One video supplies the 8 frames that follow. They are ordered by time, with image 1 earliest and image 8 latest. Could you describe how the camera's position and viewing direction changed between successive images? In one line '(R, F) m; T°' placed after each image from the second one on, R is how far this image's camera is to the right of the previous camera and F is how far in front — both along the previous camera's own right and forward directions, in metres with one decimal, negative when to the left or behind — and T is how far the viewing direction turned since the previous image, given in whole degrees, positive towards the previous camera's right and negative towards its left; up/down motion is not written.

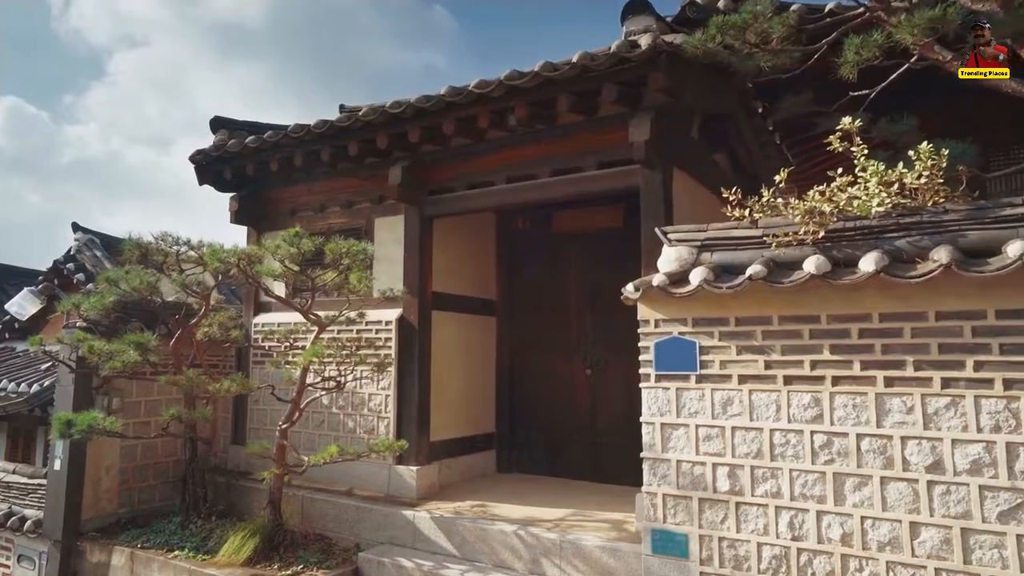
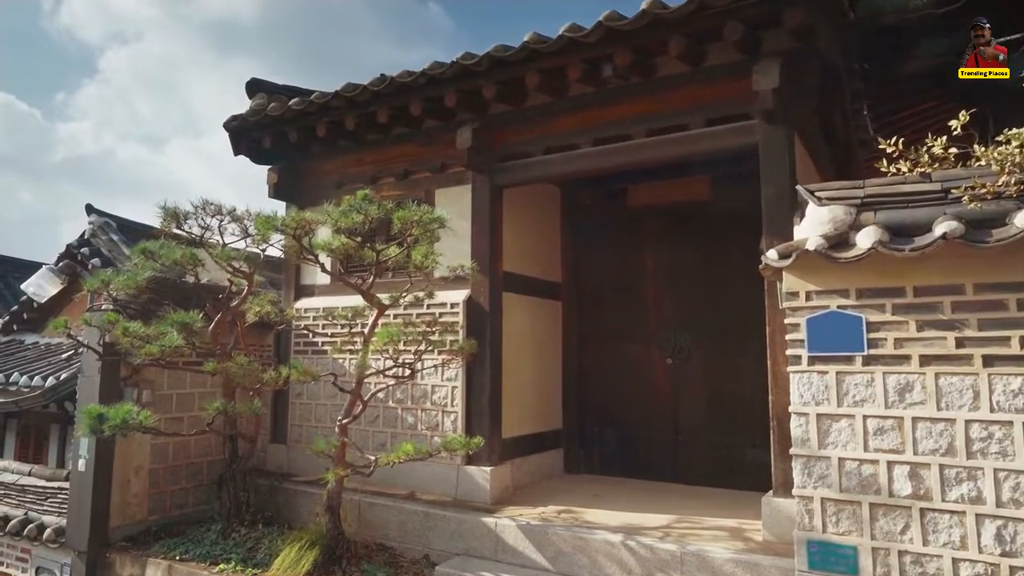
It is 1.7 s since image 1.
(-0.7, +0.7) m; 0°
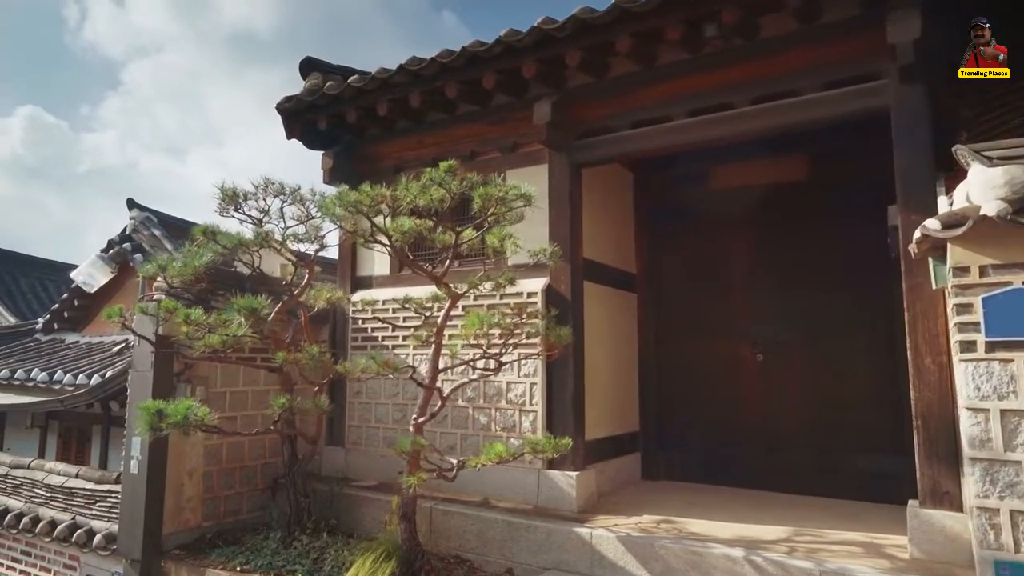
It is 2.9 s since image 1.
(-0.5, +0.4) m; -2°
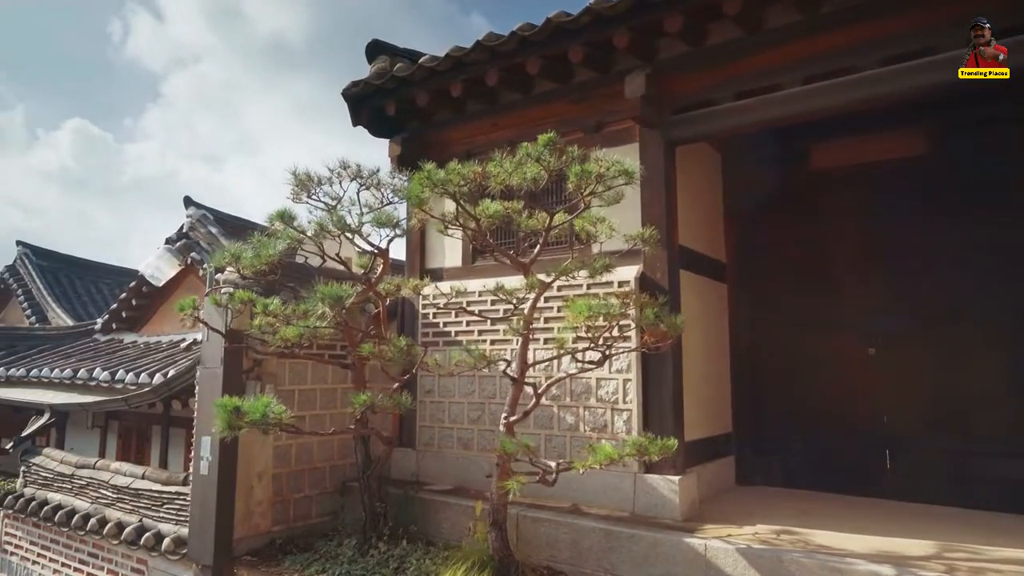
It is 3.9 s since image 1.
(-0.4, +0.3) m; -3°
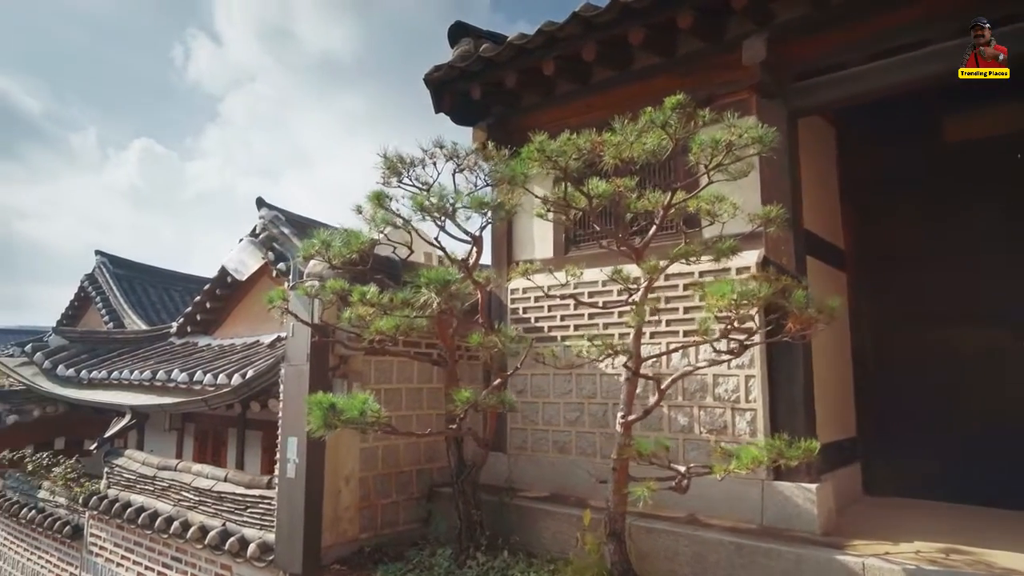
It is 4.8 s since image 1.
(-0.4, +0.3) m; -4°
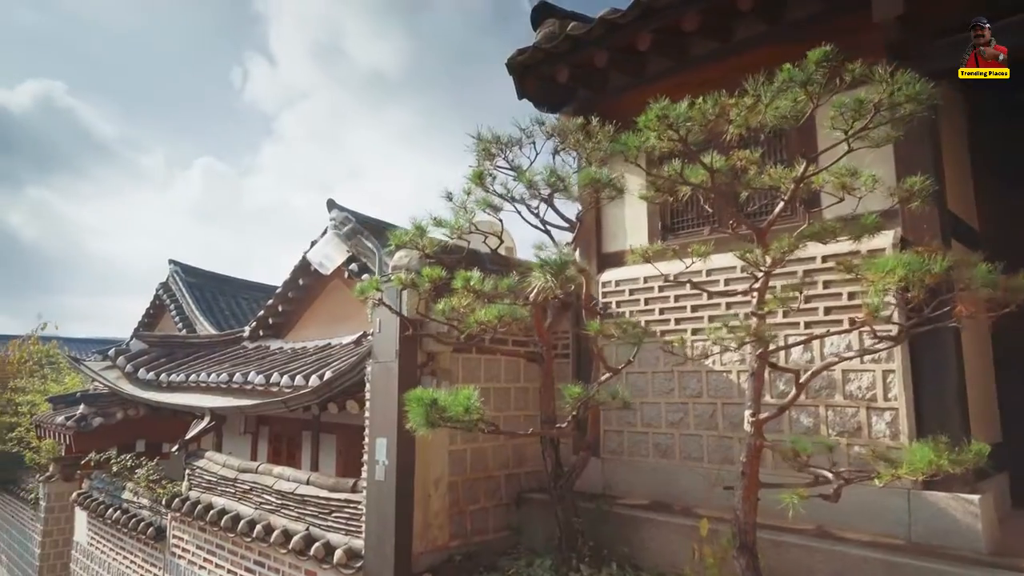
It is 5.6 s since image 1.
(-0.3, +0.3) m; -5°
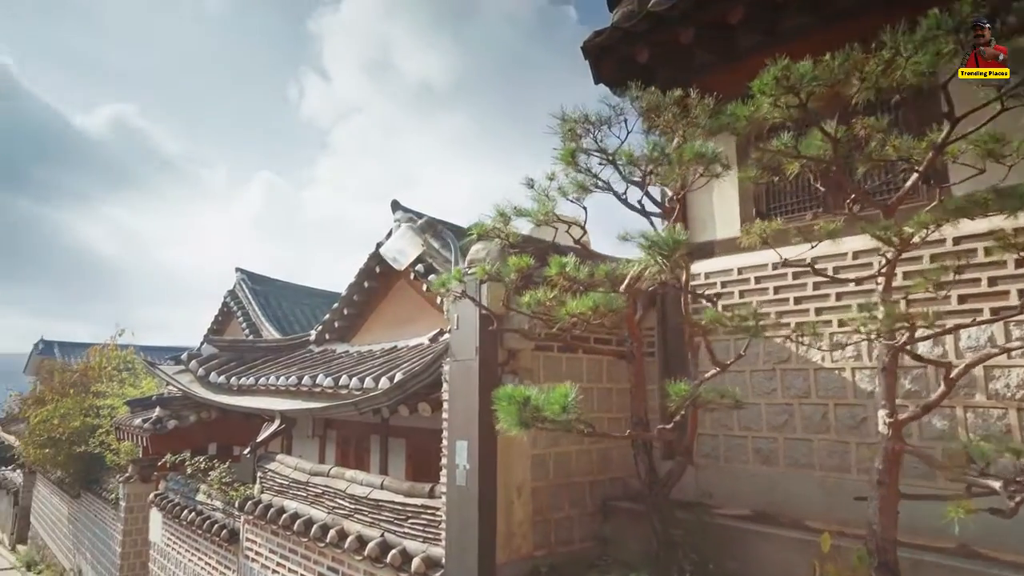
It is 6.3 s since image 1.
(-0.2, +0.3) m; -5°
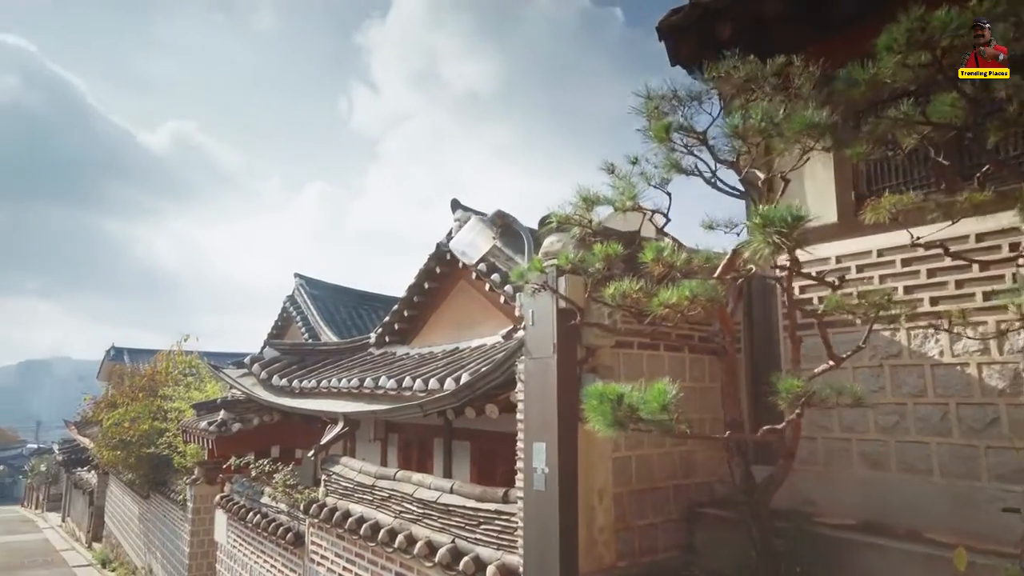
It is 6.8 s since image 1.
(-0.2, +0.2) m; -4°
